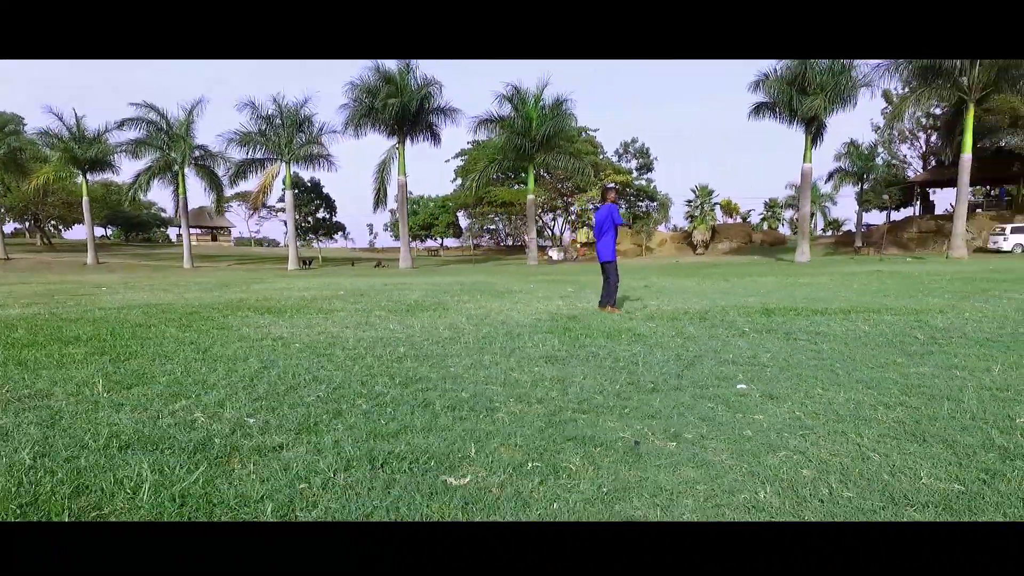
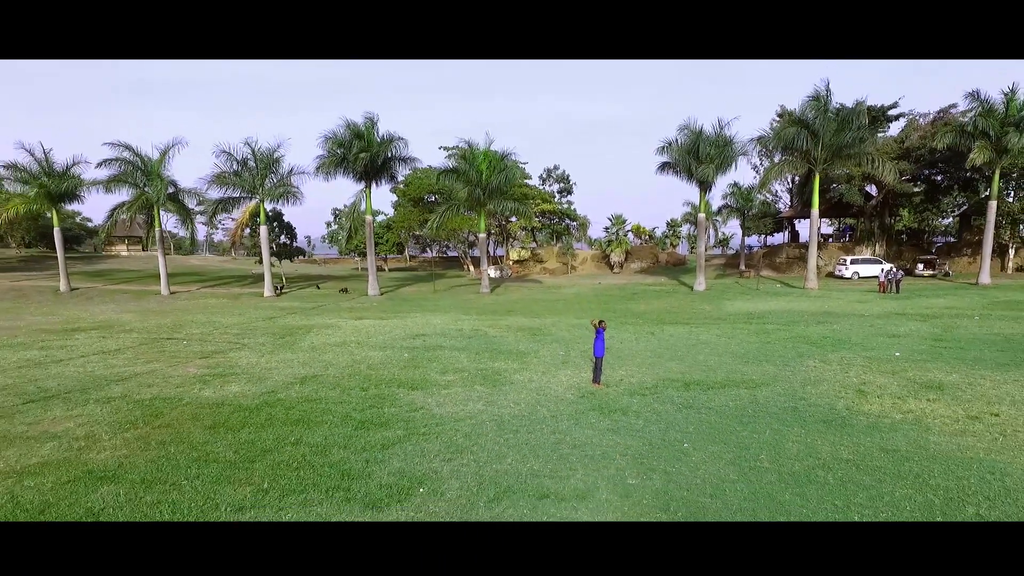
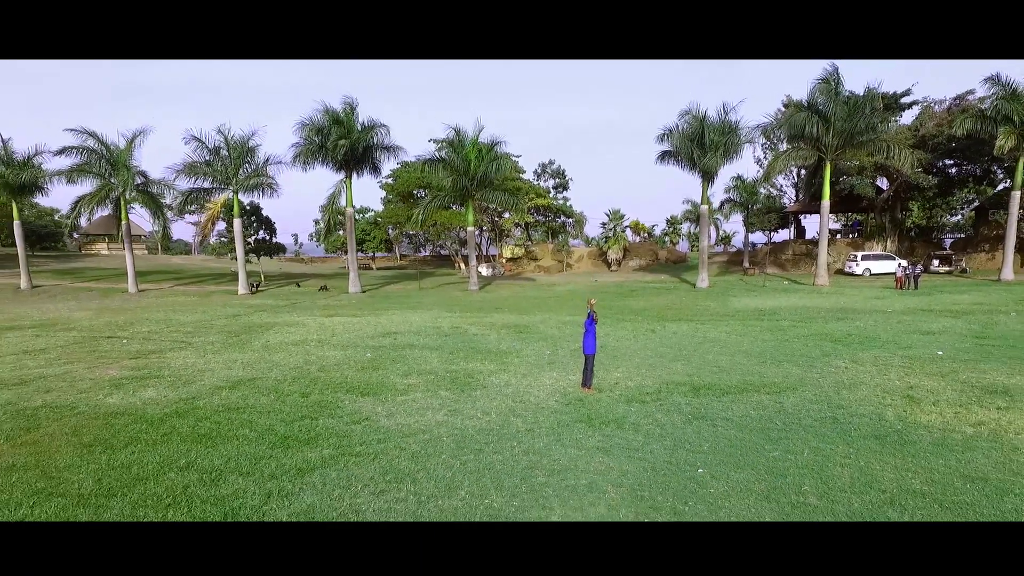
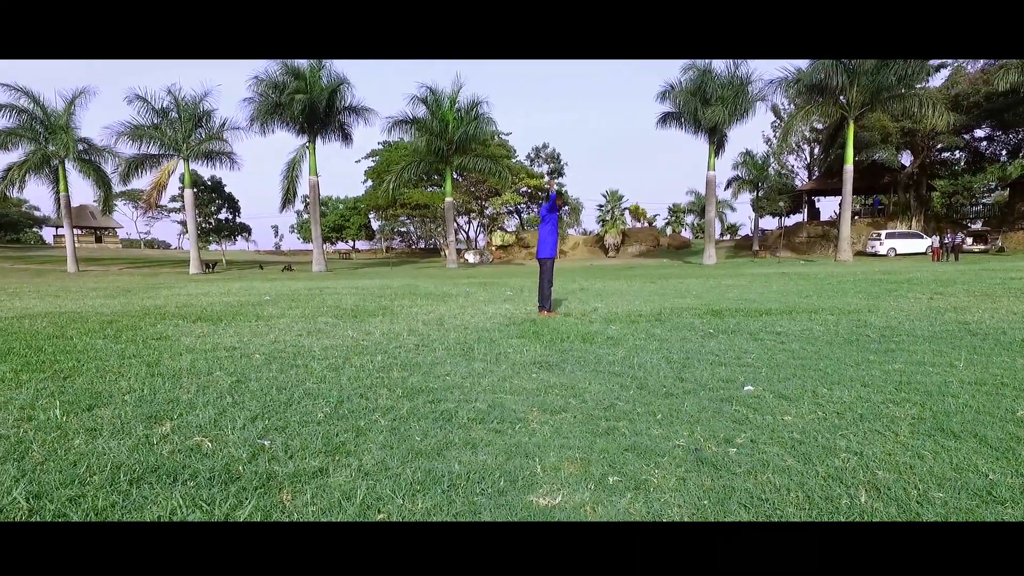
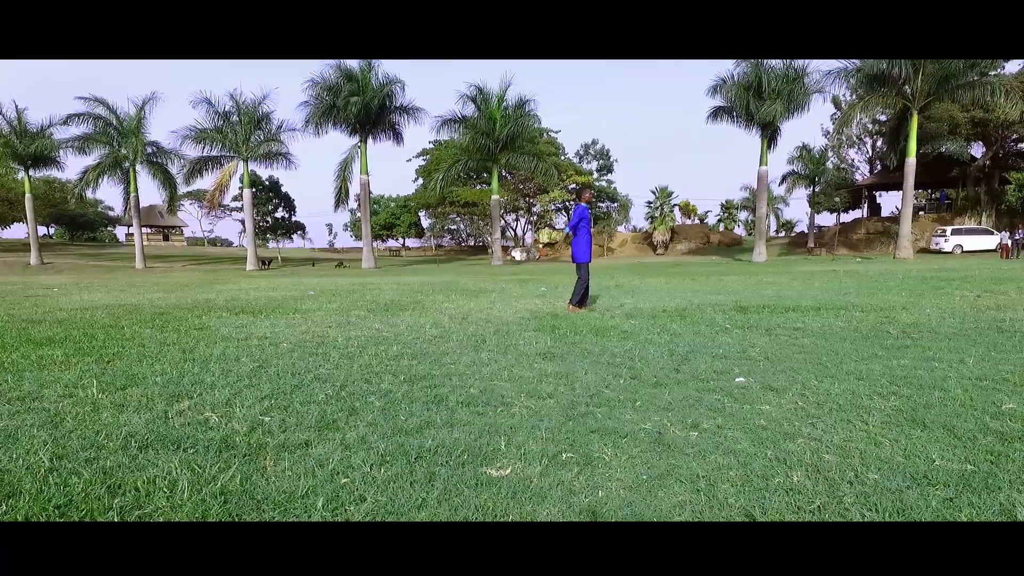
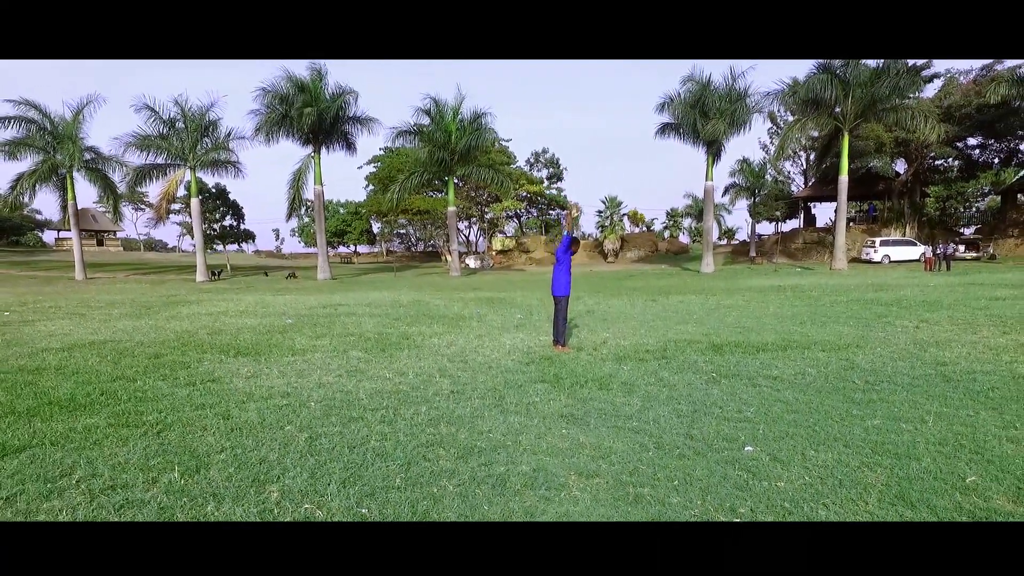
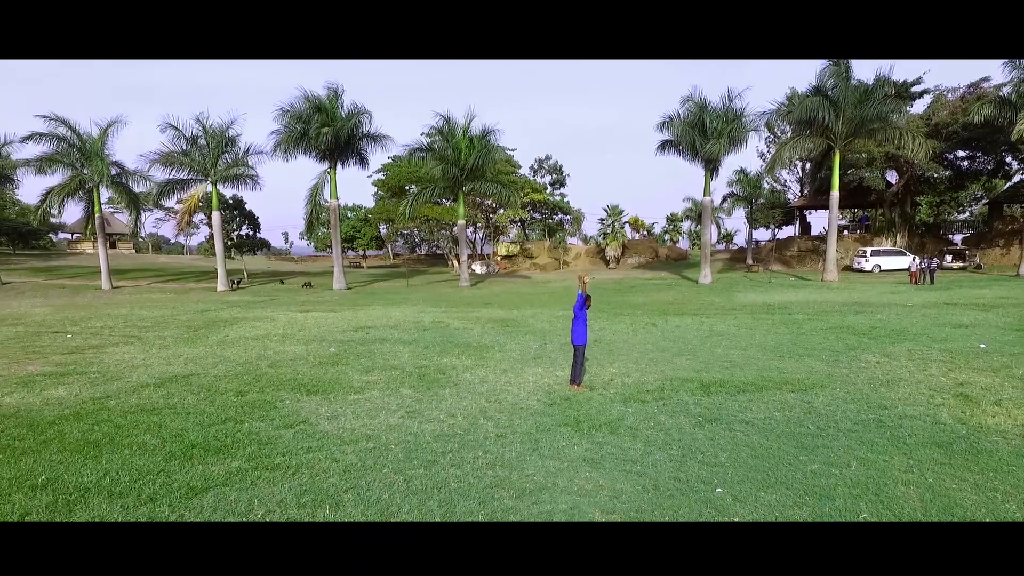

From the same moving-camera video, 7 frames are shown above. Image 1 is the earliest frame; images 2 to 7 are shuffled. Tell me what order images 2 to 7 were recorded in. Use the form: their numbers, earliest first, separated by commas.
5, 4, 6, 7, 3, 2
